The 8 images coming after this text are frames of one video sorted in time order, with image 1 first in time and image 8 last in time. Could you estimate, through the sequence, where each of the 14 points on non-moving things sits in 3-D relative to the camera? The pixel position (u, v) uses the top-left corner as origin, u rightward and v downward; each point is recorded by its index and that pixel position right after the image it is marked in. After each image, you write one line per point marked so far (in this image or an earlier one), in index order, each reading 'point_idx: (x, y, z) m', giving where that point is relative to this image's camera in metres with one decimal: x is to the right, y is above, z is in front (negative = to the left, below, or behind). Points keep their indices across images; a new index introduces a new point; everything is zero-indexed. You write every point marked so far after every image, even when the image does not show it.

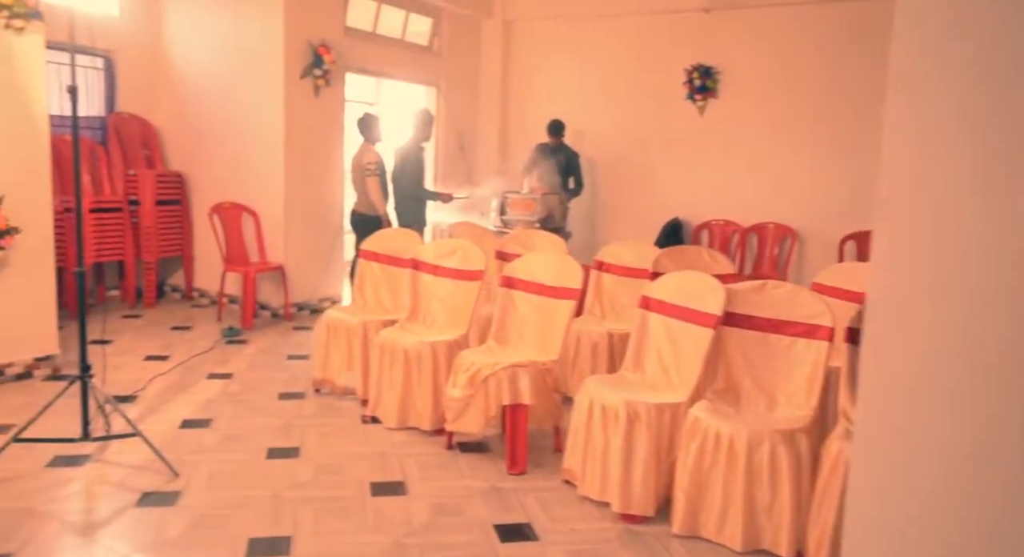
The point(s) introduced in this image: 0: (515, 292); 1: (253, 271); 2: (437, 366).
0: (0.0, -0.1, +3.4) m
1: (-1.7, +0.1, +4.7) m
2: (-0.4, -0.4, +3.4) m
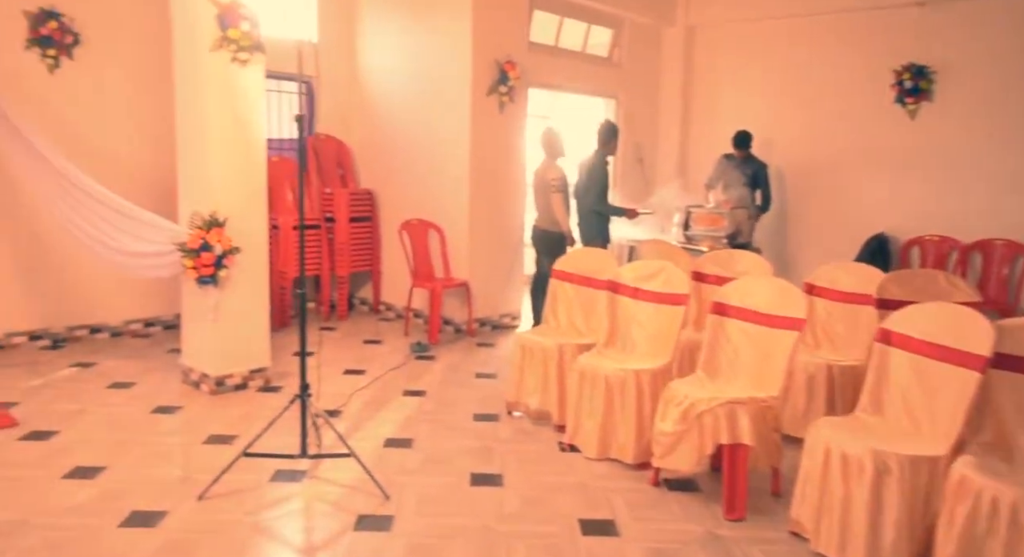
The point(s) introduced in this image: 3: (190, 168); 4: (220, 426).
0: (+1.0, -0.2, +3.2) m
1: (-0.5, -0.1, +4.7) m
2: (+0.6, -0.5, +3.2) m
3: (-1.7, +0.6, +3.7) m
4: (-1.4, -0.7, +3.4) m
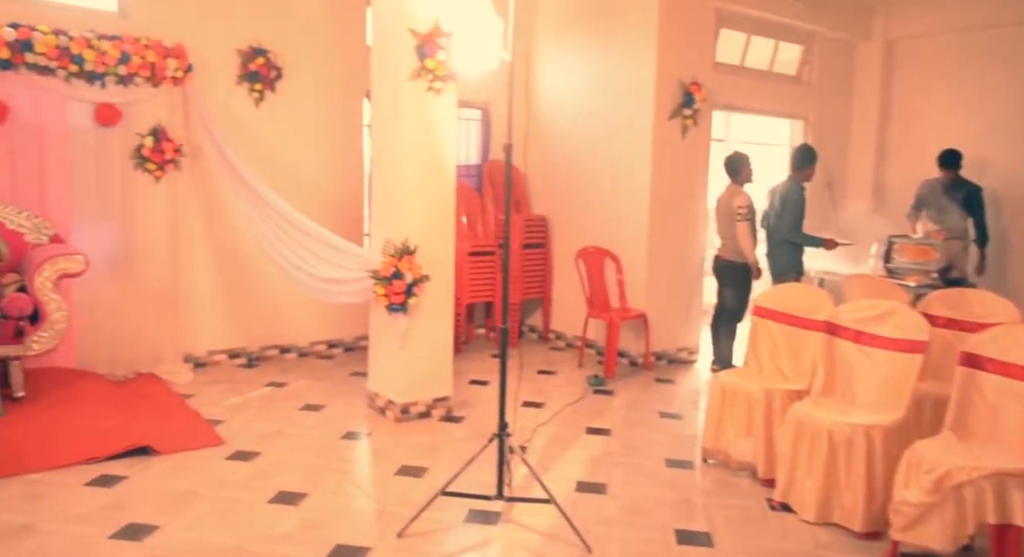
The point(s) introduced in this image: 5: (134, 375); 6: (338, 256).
0: (+1.8, -0.4, +2.7) m
1: (+0.7, -0.2, +4.5) m
2: (+1.4, -0.7, +2.8) m
3: (-0.7, +0.4, +3.7) m
4: (-0.5, -0.8, +3.4) m
5: (-2.2, -0.6, +4.2) m
6: (-0.9, +0.1, +3.8) m
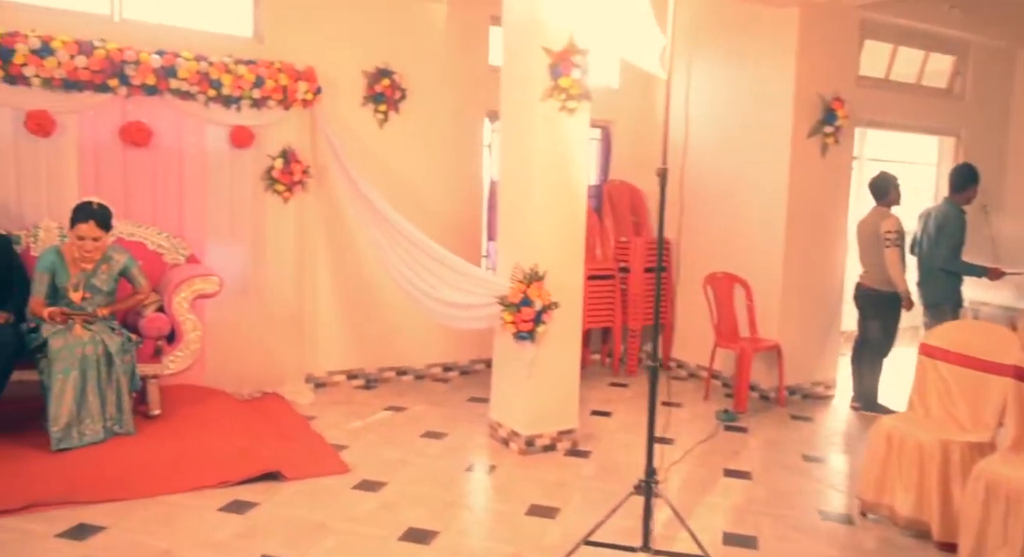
0: (+2.4, -0.5, +2.3) m
1: (+1.4, -0.4, +4.2) m
2: (+2.0, -0.9, +2.4) m
3: (0.0, +0.3, +3.6) m
4: (+0.1, -1.0, +3.2) m
5: (-1.5, -0.7, +4.2) m
6: (-0.2, 0.0, +3.7) m
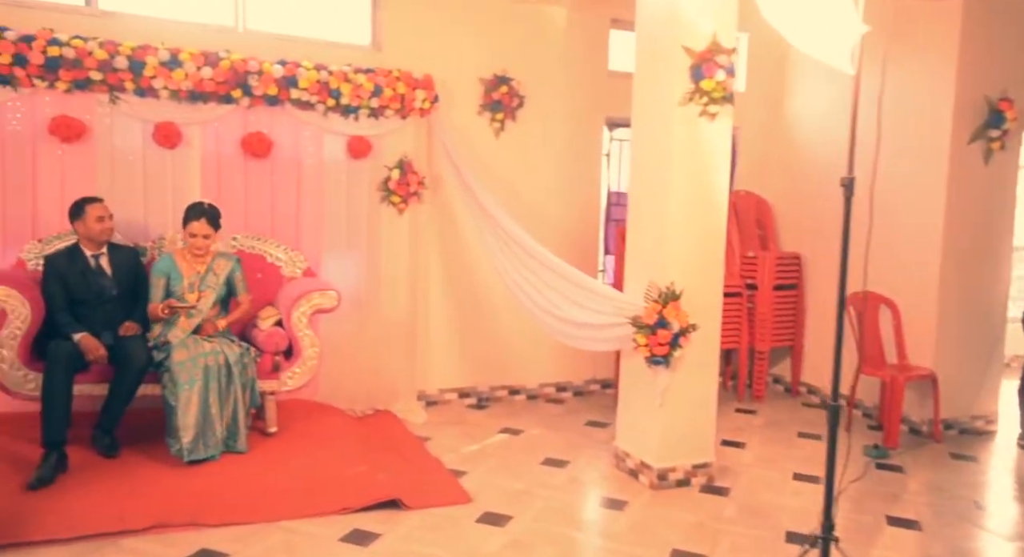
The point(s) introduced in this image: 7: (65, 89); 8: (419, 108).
0: (+2.8, -0.6, +1.8) m
1: (+2.1, -0.5, +3.8) m
2: (+2.4, -0.9, +1.9) m
3: (+0.6, +0.2, +3.3) m
4: (+0.7, -1.1, +2.9) m
5: (-0.8, -0.8, +4.1) m
6: (+0.4, -0.1, +3.5) m
7: (-2.1, +0.9, +3.4) m
8: (-0.5, +1.0, +4.0) m
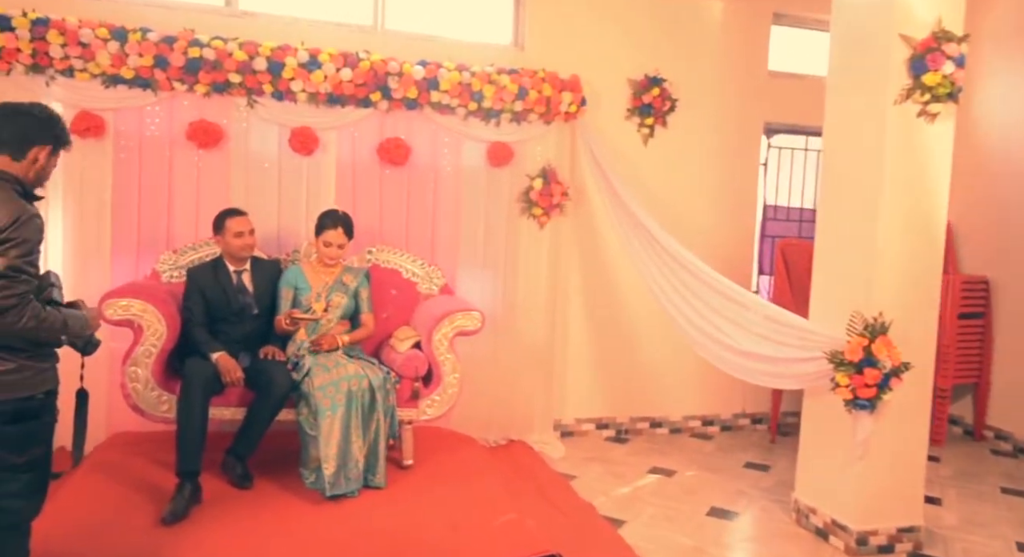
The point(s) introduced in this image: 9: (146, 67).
0: (+3.3, -0.7, +1.1) m
1: (+2.8, -0.7, +3.1) m
2: (+3.0, -1.1, +1.2) m
3: (+1.3, +0.1, +2.9) m
4: (+1.3, -1.2, +2.4) m
5: (0.0, -0.9, +3.7) m
6: (+1.1, -0.2, +3.0) m
7: (-1.4, +0.8, +3.2) m
8: (+0.3, +0.9, +3.6) m
9: (-1.6, +0.9, +3.1) m
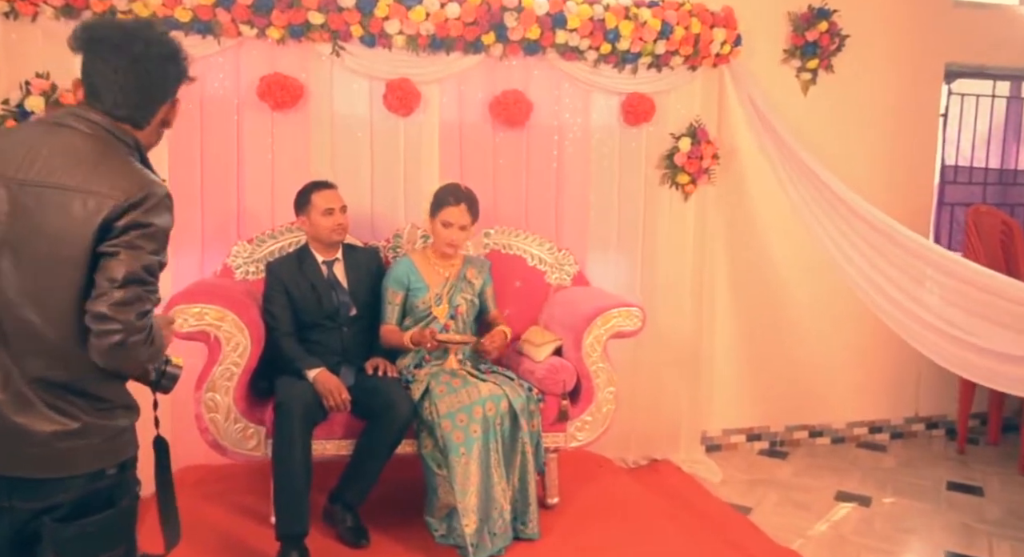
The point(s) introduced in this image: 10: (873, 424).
0: (+3.9, -0.7, +0.3) m
1: (+3.4, -0.6, +2.4) m
2: (+3.5, -1.0, +0.5) m
3: (+1.9, +0.2, +2.1) m
4: (+1.9, -1.1, +1.7) m
5: (+0.6, -0.8, +3.0) m
6: (+1.7, -0.1, +2.3) m
7: (-0.8, +0.9, +2.5) m
8: (+0.8, +0.9, +2.9) m
9: (-1.0, +0.9, +2.4) m
10: (+1.8, -0.7, +3.4) m
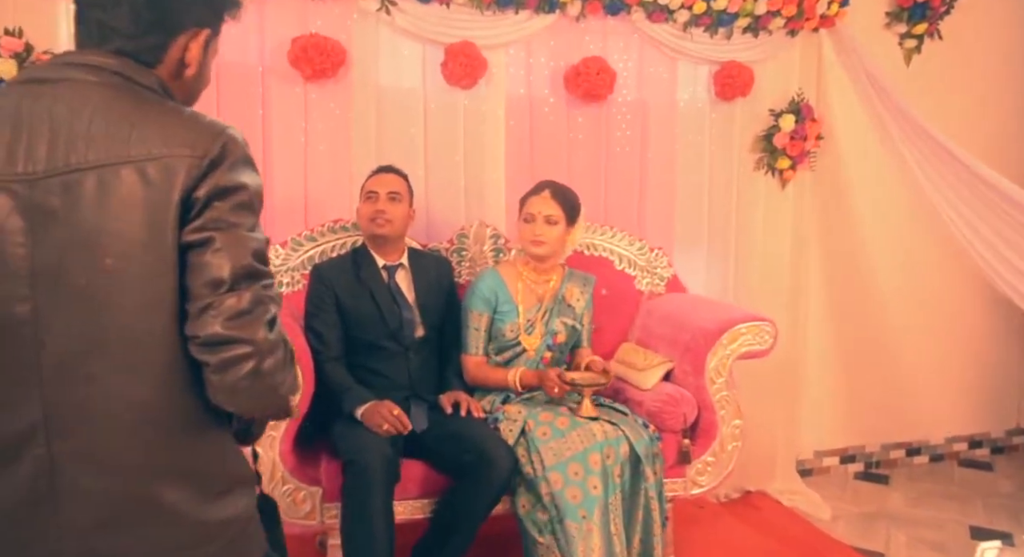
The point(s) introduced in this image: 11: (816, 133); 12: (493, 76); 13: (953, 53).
0: (+4.2, -0.7, 0.0) m
1: (+3.7, -0.5, +2.1) m
2: (+3.9, -1.0, +0.2) m
3: (+2.2, +0.2, +1.7) m
4: (+2.2, -1.1, +1.3) m
5: (+0.9, -0.8, +2.6) m
6: (+2.0, -0.1, +1.9) m
7: (-0.6, +0.8, +2.0) m
8: (+1.1, +0.9, +2.5) m
9: (-0.8, +0.9, +1.9) m
10: (+2.0, -0.7, +3.0) m
11: (+1.1, +0.5, +2.5) m
12: (-0.1, +0.6, +2.2) m
13: (+1.7, +0.9, +2.8) m
